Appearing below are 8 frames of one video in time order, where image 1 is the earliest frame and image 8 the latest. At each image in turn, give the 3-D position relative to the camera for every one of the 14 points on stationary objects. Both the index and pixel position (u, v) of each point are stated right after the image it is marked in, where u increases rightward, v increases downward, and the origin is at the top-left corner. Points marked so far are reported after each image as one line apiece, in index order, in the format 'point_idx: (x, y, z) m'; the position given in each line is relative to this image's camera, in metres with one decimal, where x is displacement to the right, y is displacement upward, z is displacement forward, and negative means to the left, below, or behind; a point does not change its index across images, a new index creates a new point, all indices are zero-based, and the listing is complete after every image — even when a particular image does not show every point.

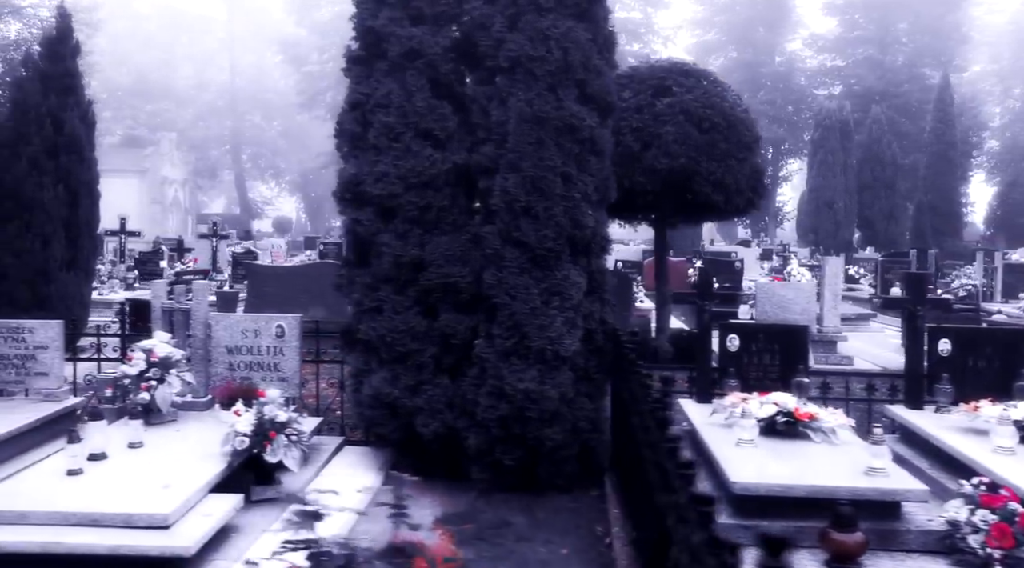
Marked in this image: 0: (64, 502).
0: (-2.5, -1.2, +5.1) m
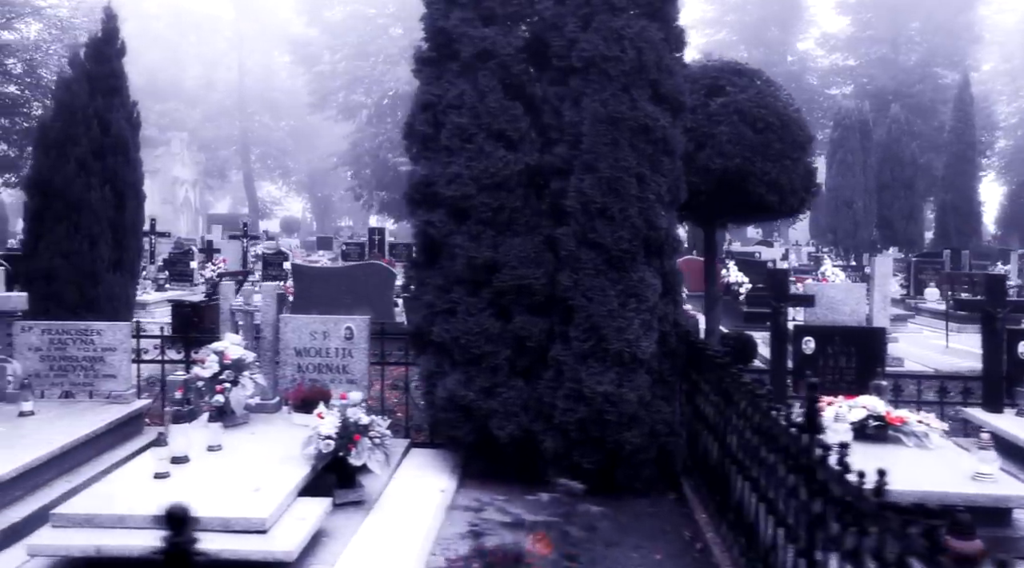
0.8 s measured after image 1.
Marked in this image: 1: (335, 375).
0: (-2.0, -1.2, +5.1) m
1: (-1.4, -0.7, +7.3) m
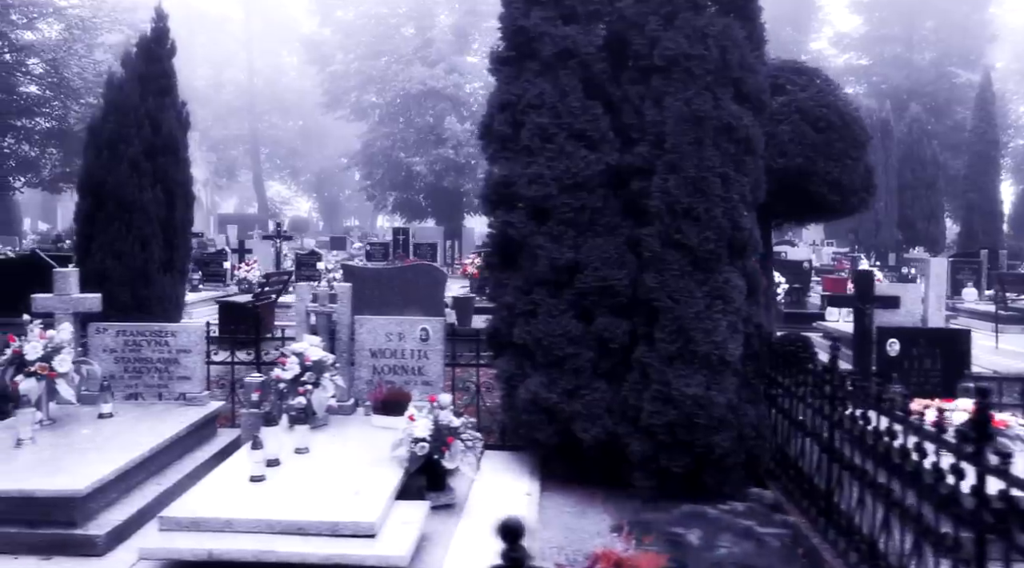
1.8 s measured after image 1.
0: (-1.4, -1.2, +5.0) m
1: (-0.8, -0.7, +7.3) m
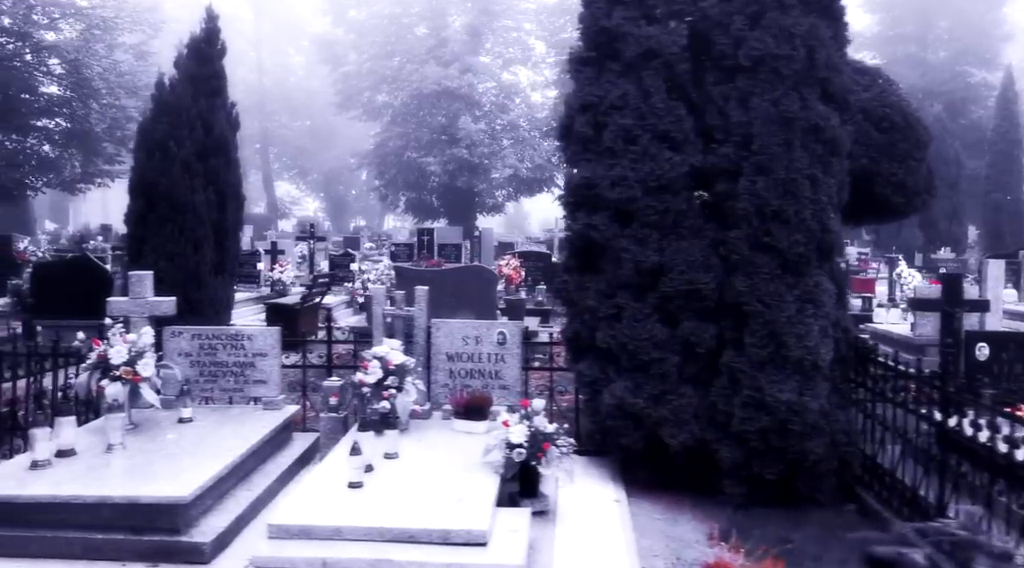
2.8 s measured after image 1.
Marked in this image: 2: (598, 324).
0: (-0.8, -1.3, +5.0) m
1: (-0.2, -0.8, +7.2) m
2: (+0.6, -0.3, +6.7) m
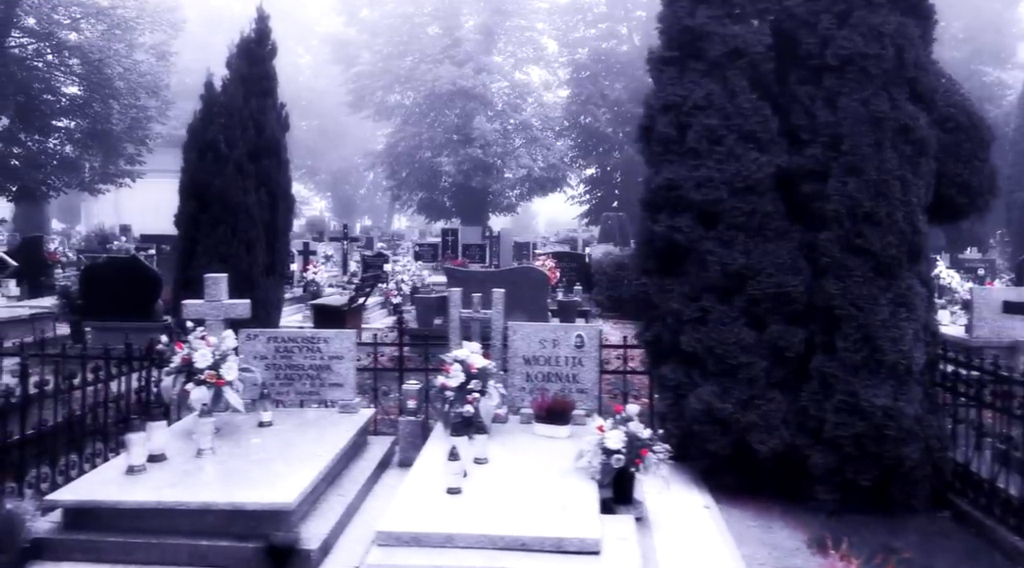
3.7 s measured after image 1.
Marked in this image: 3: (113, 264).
0: (-0.2, -1.3, +4.9) m
1: (+0.4, -0.8, +7.1) m
2: (+1.2, -0.3, +6.6) m
3: (-5.1, +0.2, +11.8) m
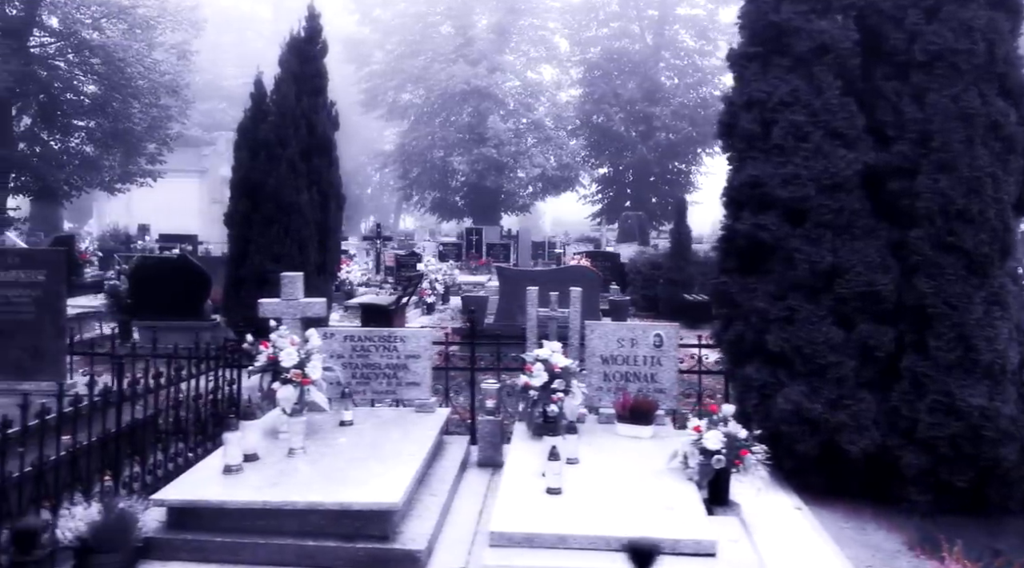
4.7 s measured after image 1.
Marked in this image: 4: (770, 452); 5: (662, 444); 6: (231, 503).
0: (+0.4, -1.3, +4.8) m
1: (+1.0, -0.8, +7.0) m
2: (+1.8, -0.3, +6.6) m
3: (-4.5, +0.3, +11.8) m
4: (+1.7, -1.1, +5.9) m
5: (+1.0, -1.1, +6.3) m
6: (-1.5, -1.2, +4.9) m
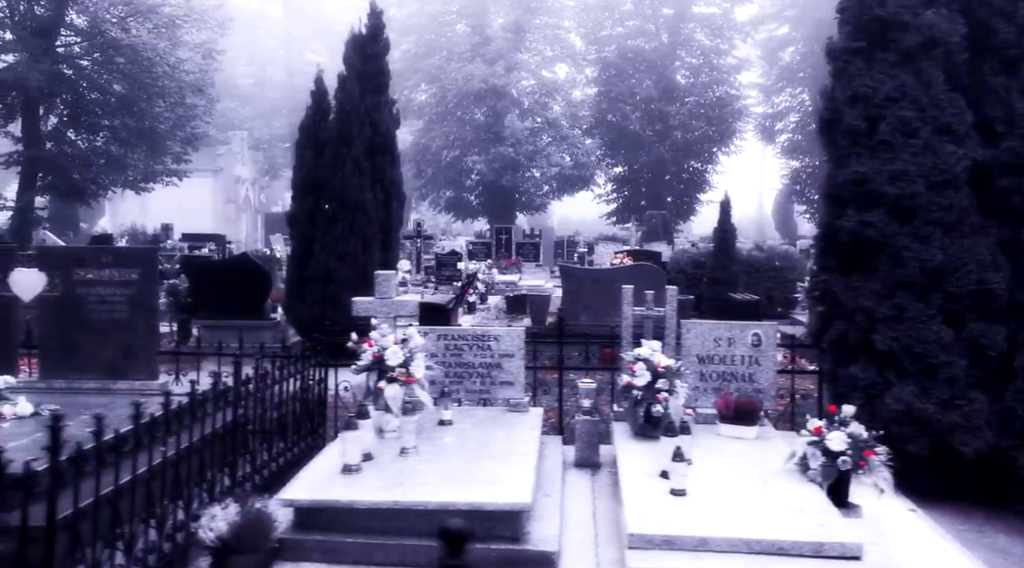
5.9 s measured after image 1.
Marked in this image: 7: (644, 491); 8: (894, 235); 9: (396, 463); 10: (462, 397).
0: (+1.1, -1.3, +4.7) m
1: (+1.7, -0.8, +6.9) m
2: (+2.6, -0.3, +6.5) m
3: (-3.7, +0.3, +11.8) m
4: (+2.4, -1.1, +5.9) m
5: (+1.8, -1.1, +6.2) m
6: (-0.8, -1.2, +4.8) m
7: (+0.8, -1.2, +5.3) m
8: (+2.7, +0.3, +6.4) m
9: (-0.7, -1.1, +5.5) m
10: (-0.4, -0.9, +7.0) m
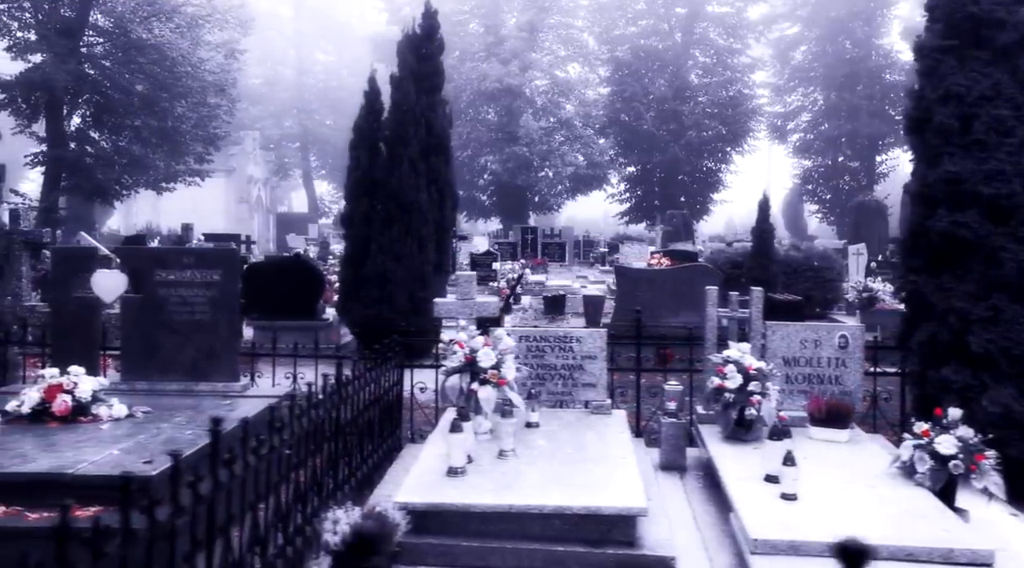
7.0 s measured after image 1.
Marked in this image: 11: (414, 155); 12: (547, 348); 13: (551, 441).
0: (+1.7, -1.3, +4.7) m
1: (+2.4, -0.8, +6.9) m
2: (+3.2, -0.3, +6.4) m
3: (-3.0, +0.3, +11.8) m
4: (+3.0, -1.1, +5.8) m
5: (+2.4, -1.1, +6.1) m
6: (-0.2, -1.2, +4.8) m
7: (+1.4, -1.2, +5.2) m
8: (+3.3, +0.3, +6.3) m
9: (-0.1, -1.1, +5.5) m
10: (+0.2, -0.9, +7.0) m
11: (-1.2, +1.5, +10.9) m
12: (+0.3, -0.5, +6.9) m
13: (+0.2, -1.0, +6.1) m
